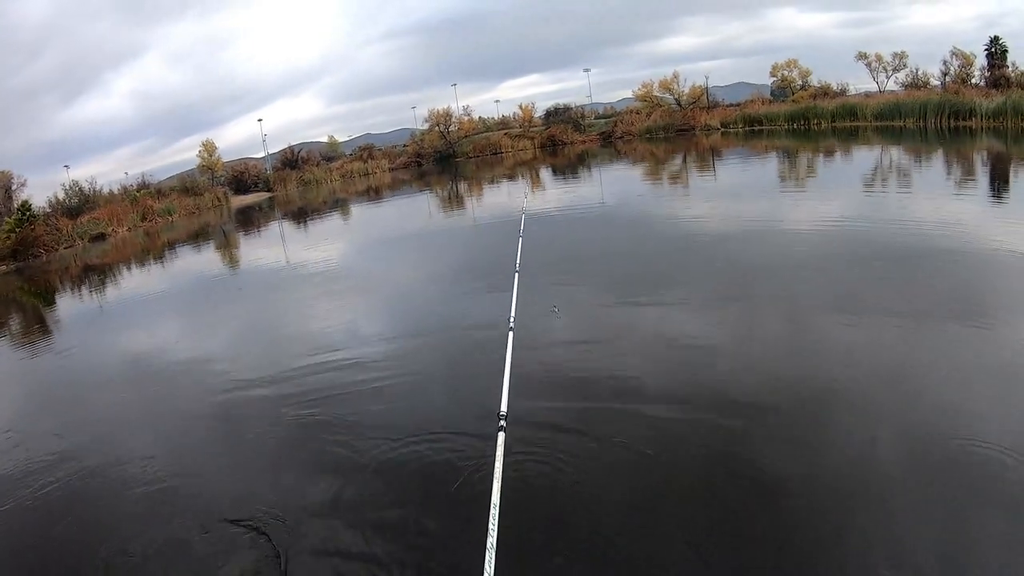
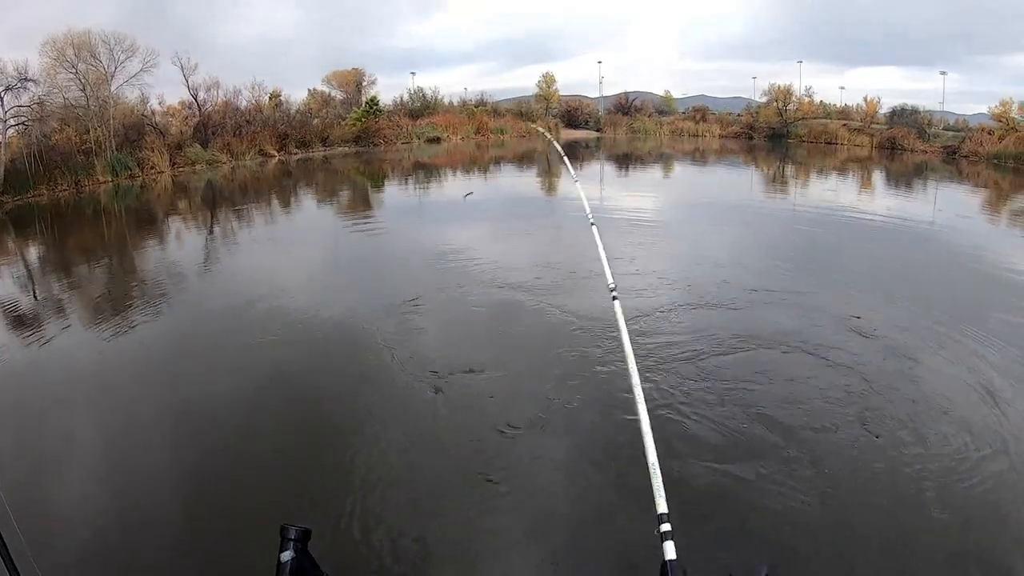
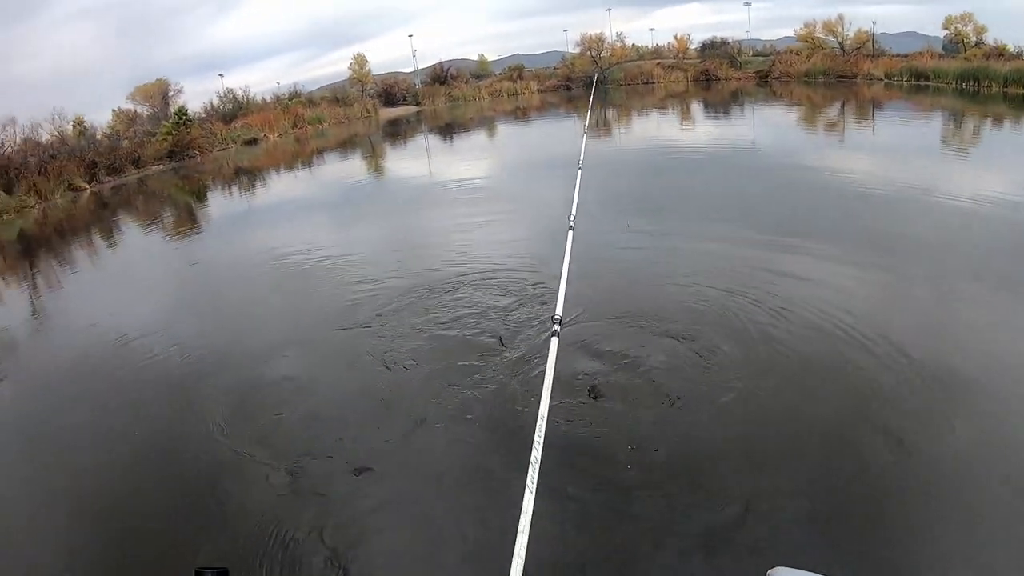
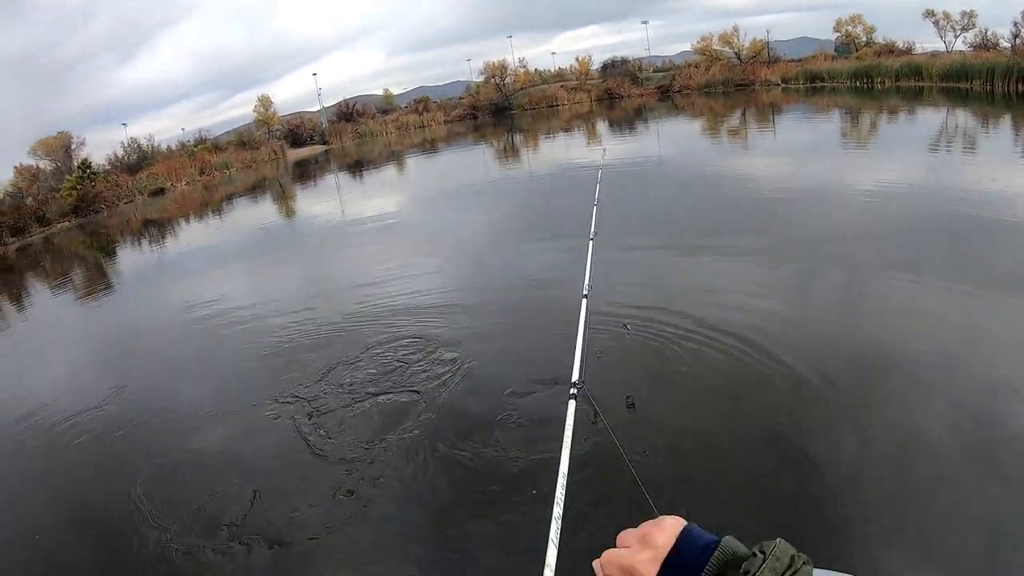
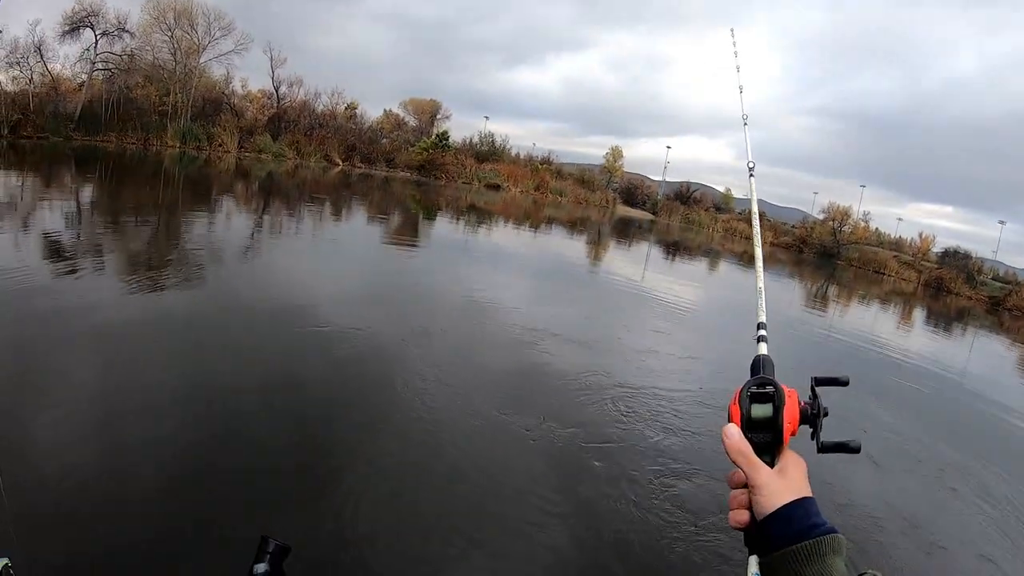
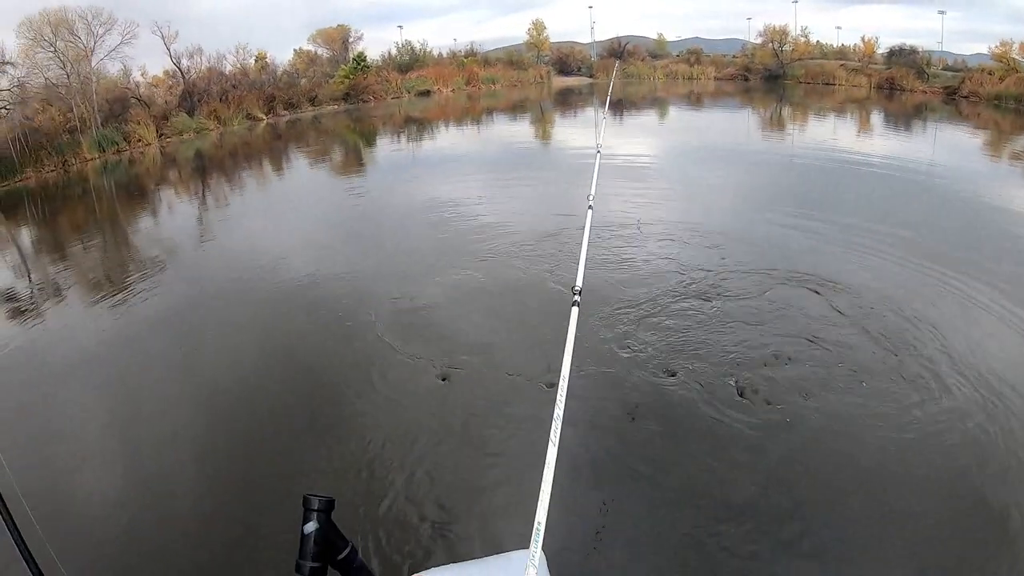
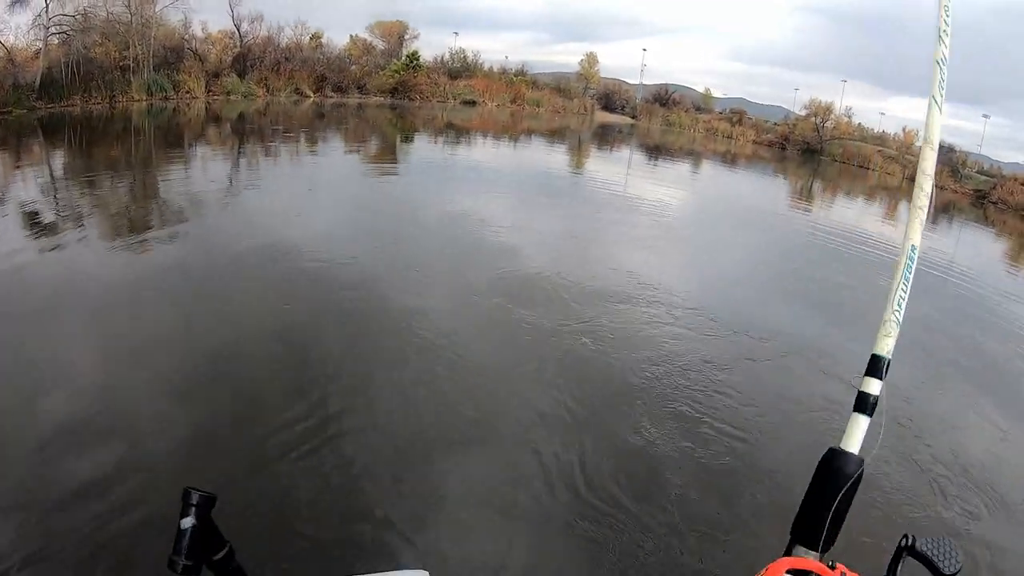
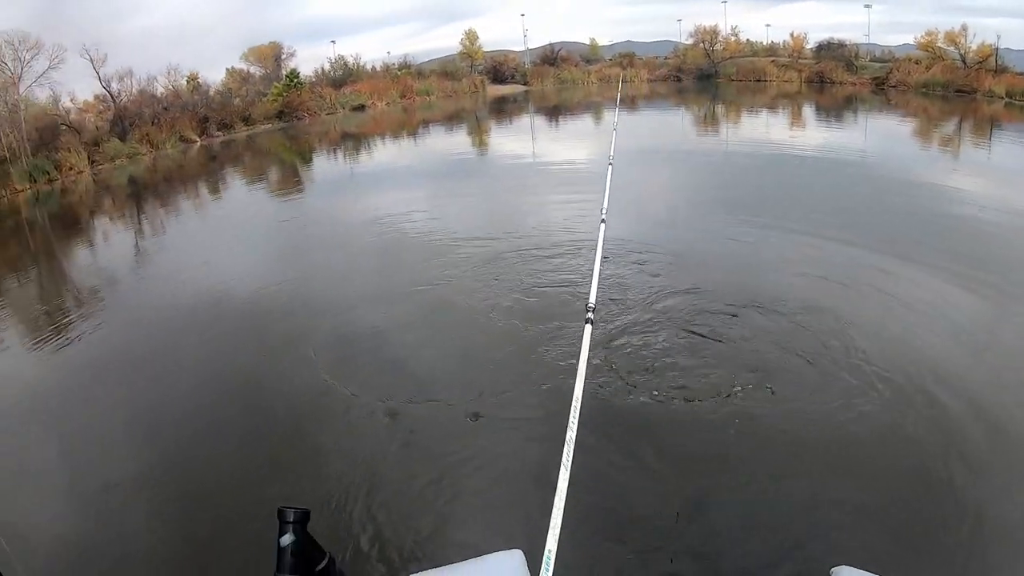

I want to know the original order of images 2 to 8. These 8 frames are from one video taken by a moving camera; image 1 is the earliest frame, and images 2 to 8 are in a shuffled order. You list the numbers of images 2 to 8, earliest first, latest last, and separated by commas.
4, 3, 8, 6, 2, 5, 7
